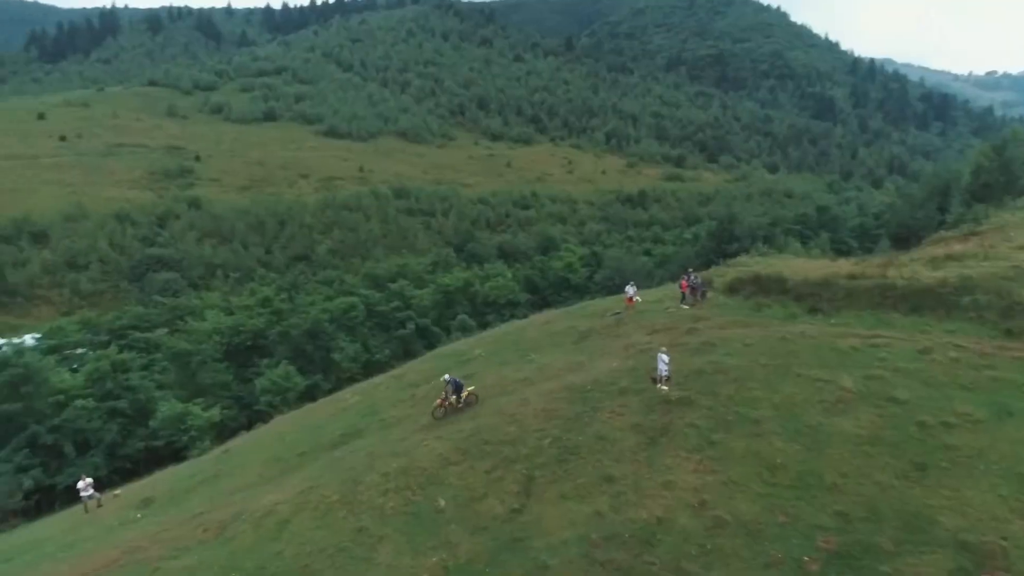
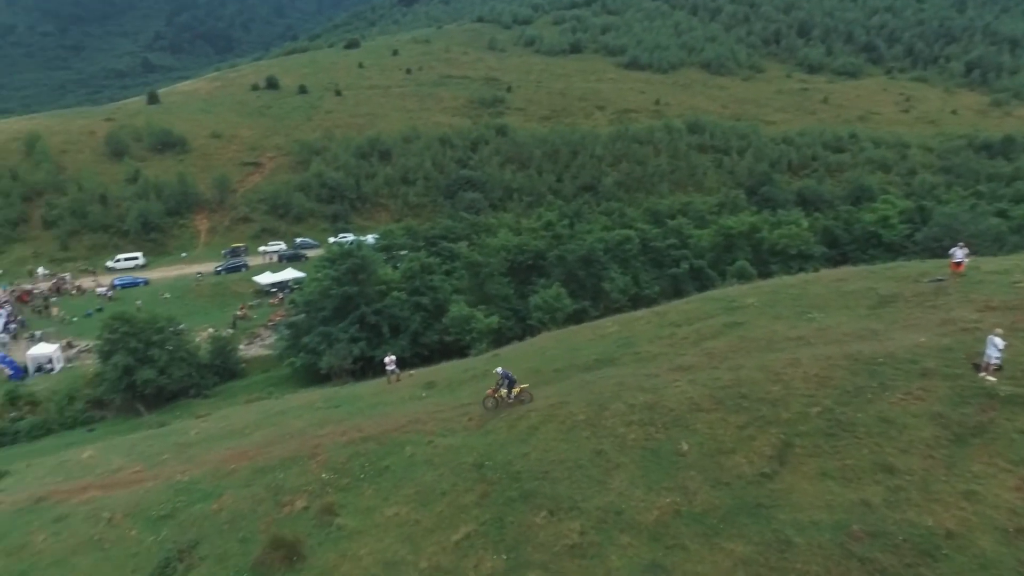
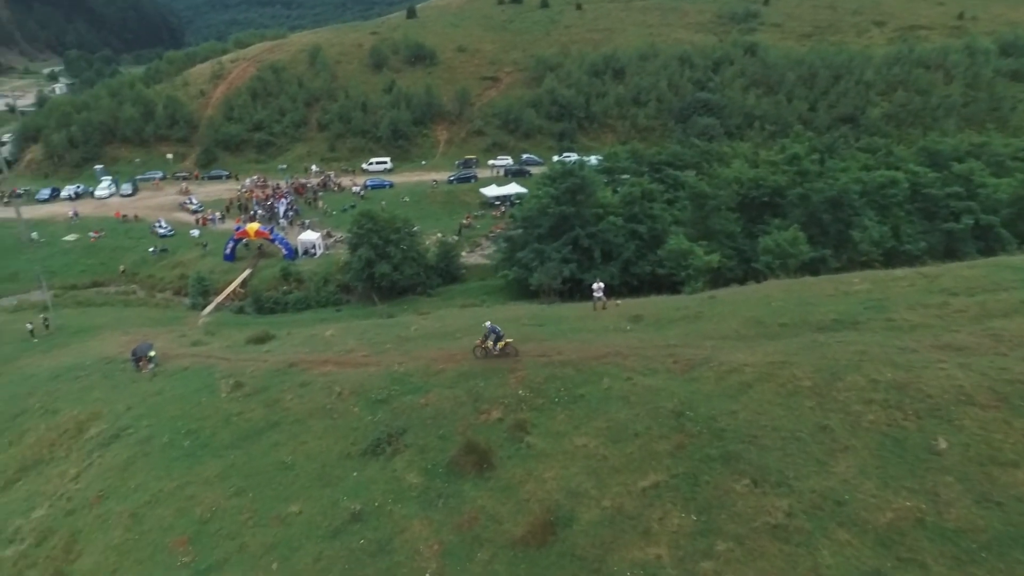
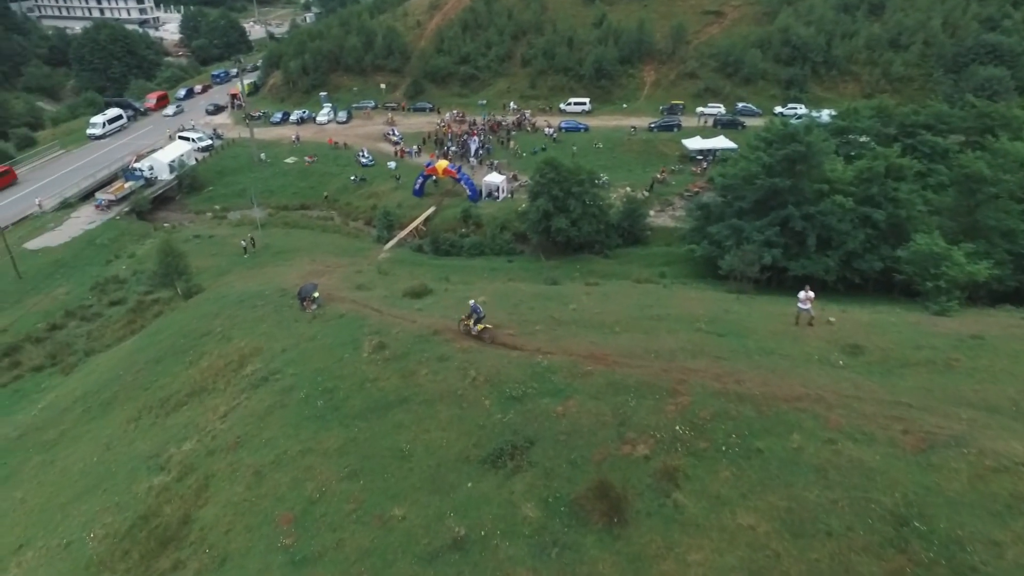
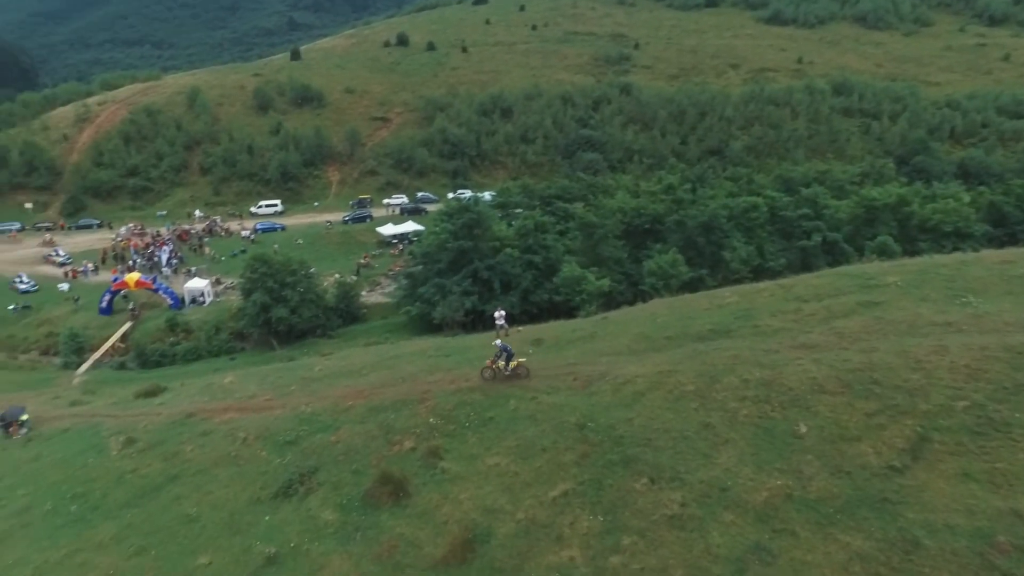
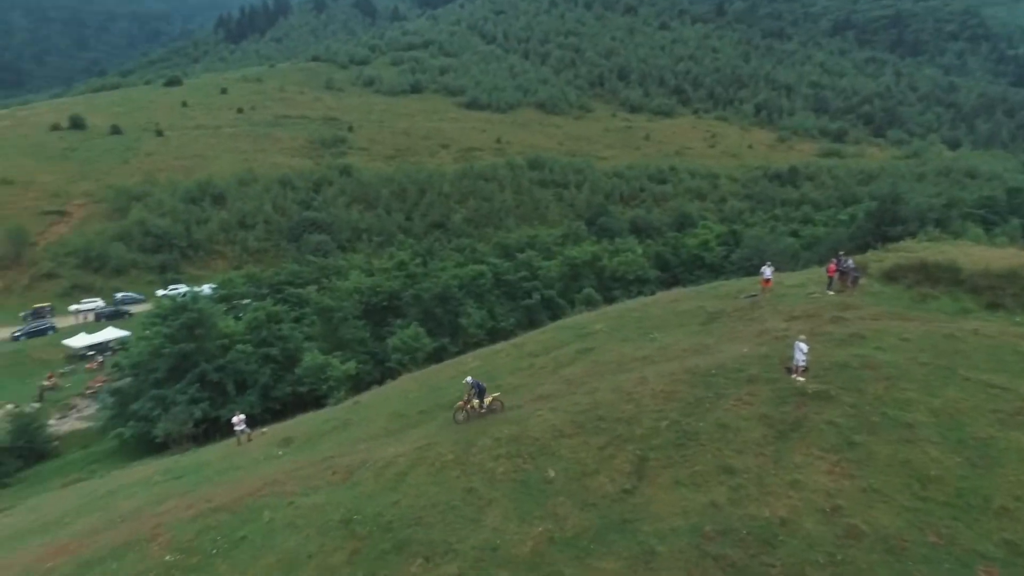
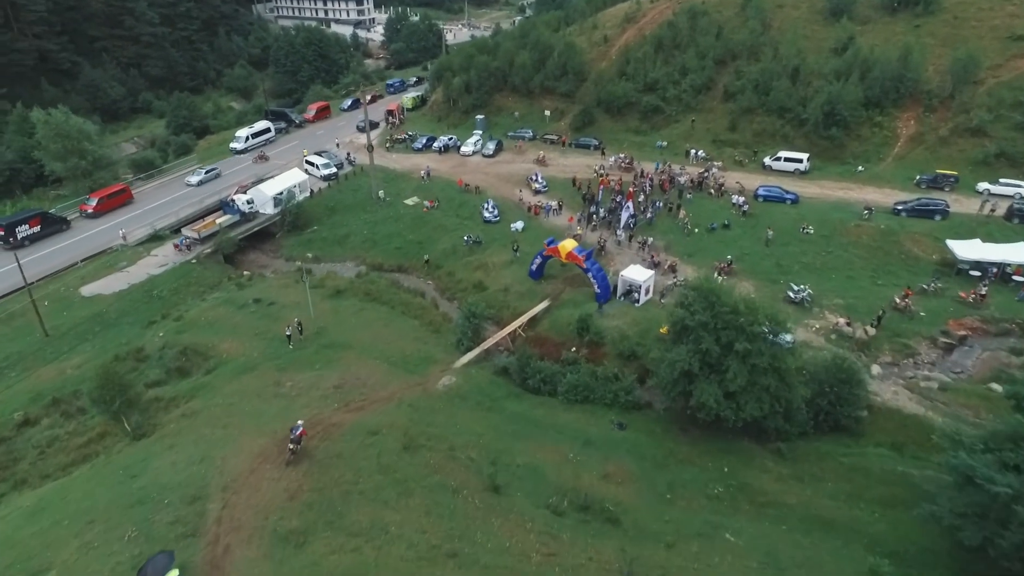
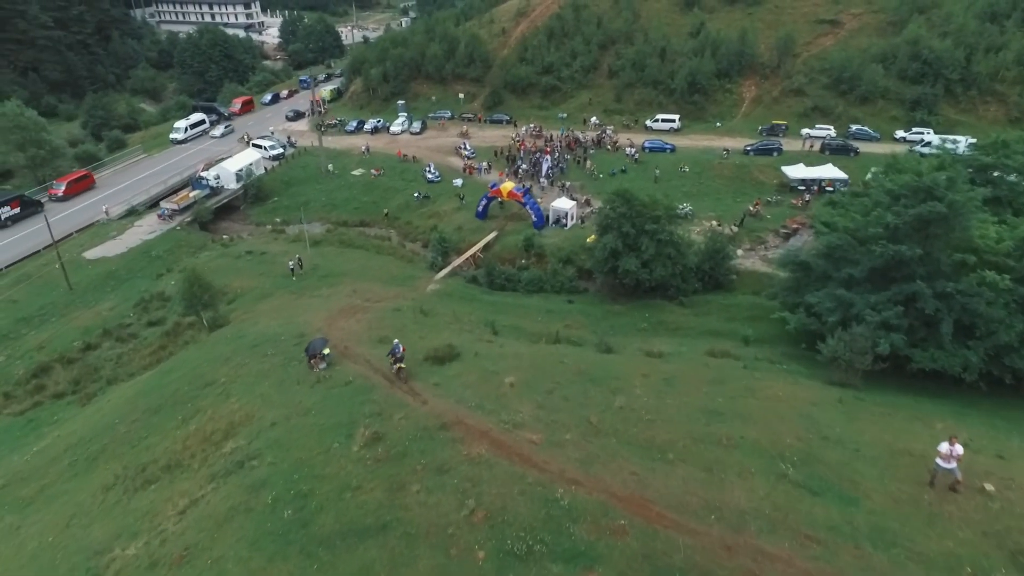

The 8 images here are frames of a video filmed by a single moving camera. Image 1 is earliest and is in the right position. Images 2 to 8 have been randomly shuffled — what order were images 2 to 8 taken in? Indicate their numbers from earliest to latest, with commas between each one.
6, 2, 5, 3, 4, 8, 7
